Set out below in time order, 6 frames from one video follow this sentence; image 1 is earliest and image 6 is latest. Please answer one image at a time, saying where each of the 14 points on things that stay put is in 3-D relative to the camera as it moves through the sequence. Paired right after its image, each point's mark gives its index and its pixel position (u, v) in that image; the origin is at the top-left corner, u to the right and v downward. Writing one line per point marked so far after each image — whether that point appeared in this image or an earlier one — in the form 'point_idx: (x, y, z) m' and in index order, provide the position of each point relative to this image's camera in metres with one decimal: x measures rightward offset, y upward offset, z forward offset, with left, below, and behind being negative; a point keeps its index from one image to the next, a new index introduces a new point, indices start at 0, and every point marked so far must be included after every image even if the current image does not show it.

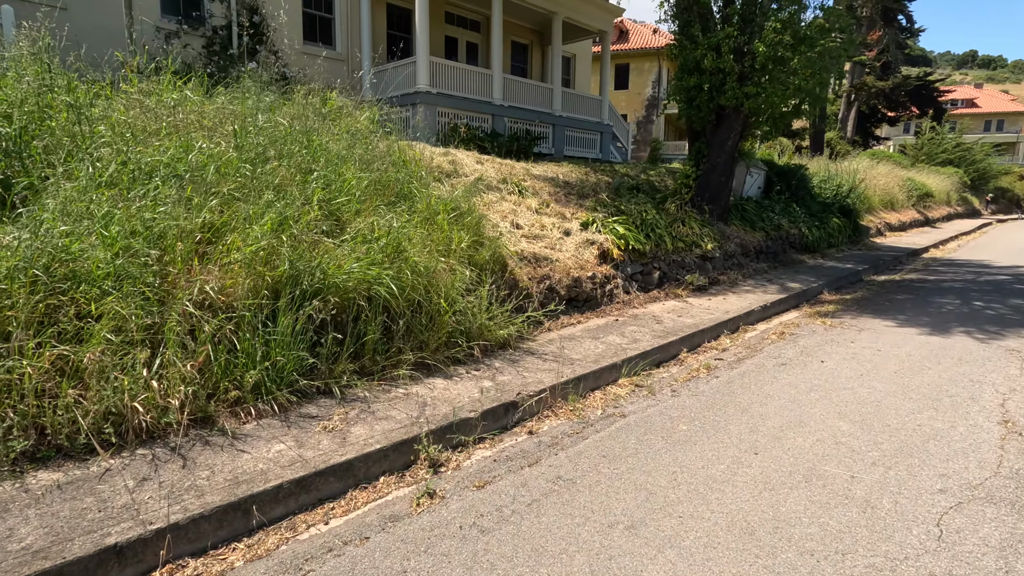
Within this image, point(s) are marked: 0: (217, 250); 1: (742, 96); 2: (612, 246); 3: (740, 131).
0: (-2.1, +0.3, +3.8) m
1: (+3.9, +3.3, +9.1) m
2: (+1.4, +0.6, +7.3) m
3: (+4.2, +2.9, +9.9) m
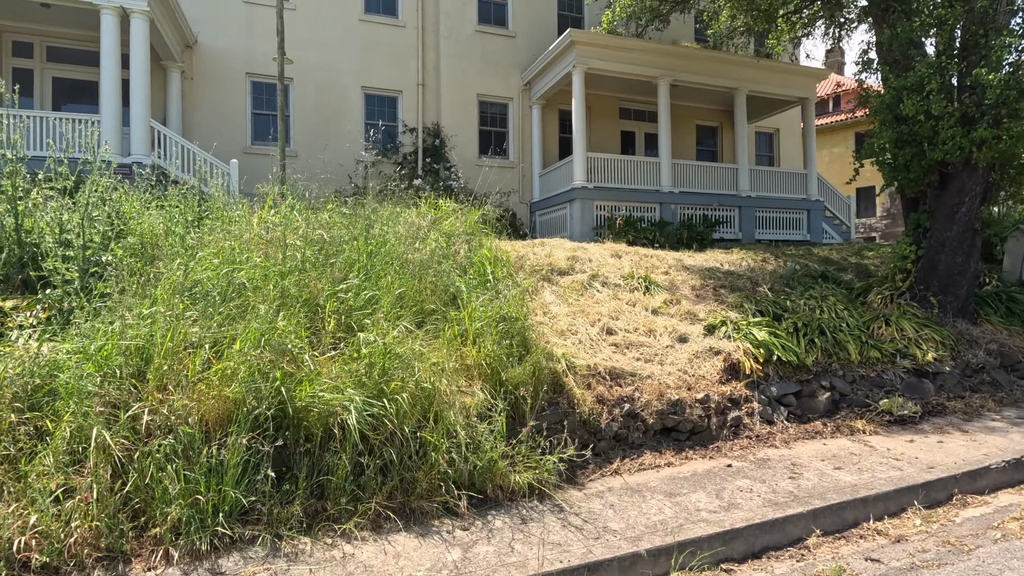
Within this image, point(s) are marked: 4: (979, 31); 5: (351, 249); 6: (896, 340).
0: (-2.2, -0.5, +3.7) m
1: (+5.5, +1.7, +6.4) m
2: (+2.4, -0.7, +5.5) m
3: (+6.1, +1.2, +7.0) m
4: (+5.7, +3.2, +6.6) m
5: (-1.6, +0.4, +5.4) m
6: (+4.6, -0.6, +6.4) m
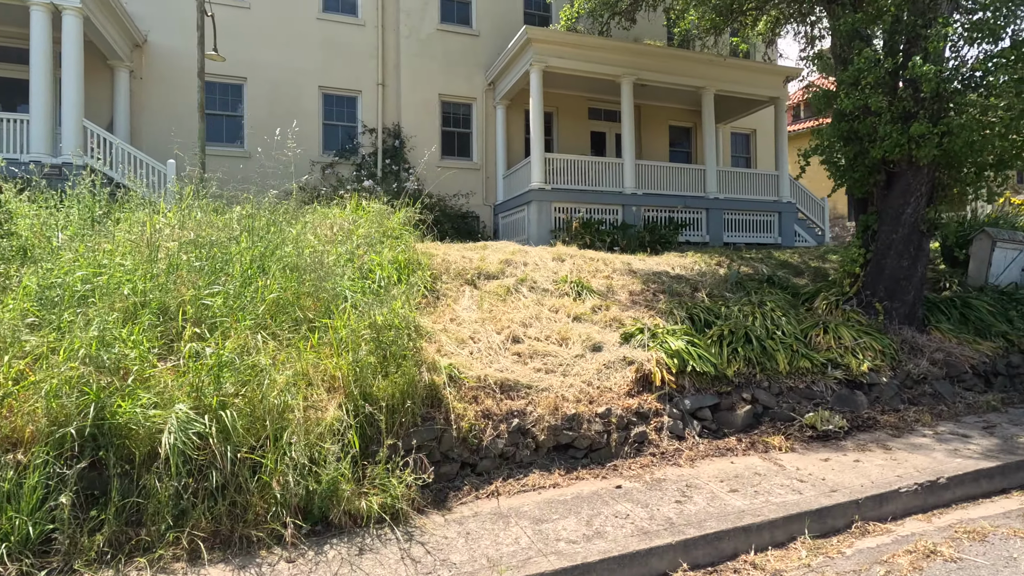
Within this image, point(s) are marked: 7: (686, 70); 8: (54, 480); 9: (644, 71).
0: (-3.2, -0.6, +3.4) m
1: (+4.5, +1.7, +6.0) m
2: (+1.4, -0.8, +5.1) m
3: (+5.1, +1.2, +6.6) m
4: (+4.7, +3.1, +6.2) m
5: (-2.6, +0.3, +5.1) m
6: (+3.6, -0.7, +6.0) m
7: (+4.1, +5.1, +12.5) m
8: (-2.7, -1.1, +3.1) m
9: (+3.0, +4.9, +12.2) m
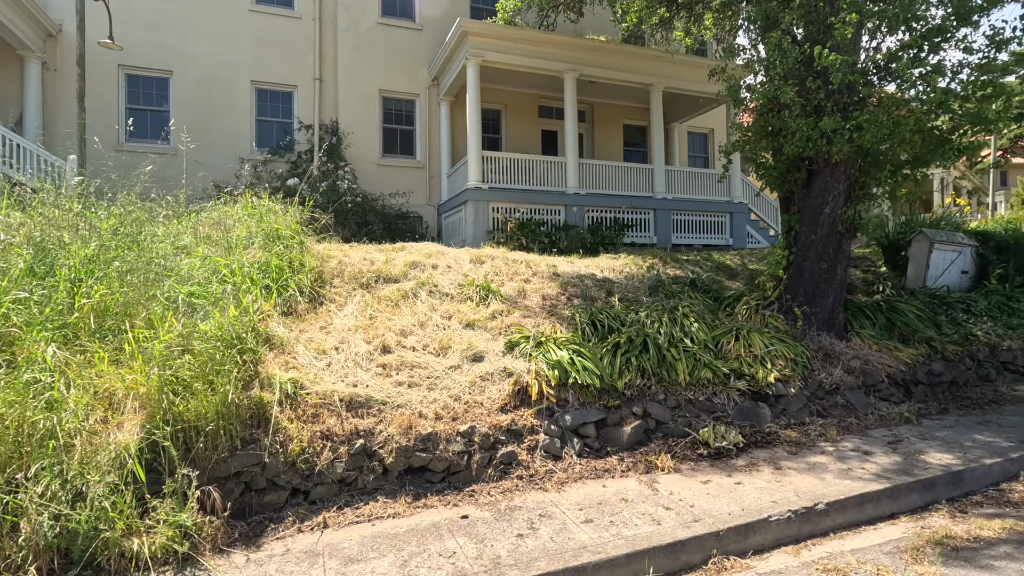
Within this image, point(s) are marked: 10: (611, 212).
0: (-4.4, -0.6, +2.9) m
1: (+3.3, +1.6, +5.7) m
2: (+0.2, -0.8, +4.7) m
3: (+3.9, +1.1, +6.3) m
4: (+3.5, +3.0, +5.9) m
5: (-3.8, +0.3, +4.6) m
6: (+2.4, -0.7, +5.6) m
7: (+2.7, +5.0, +12.2) m
8: (-3.8, -1.2, +2.6) m
9: (+1.7, +4.9, +11.8) m
10: (+2.2, +1.7, +12.1) m
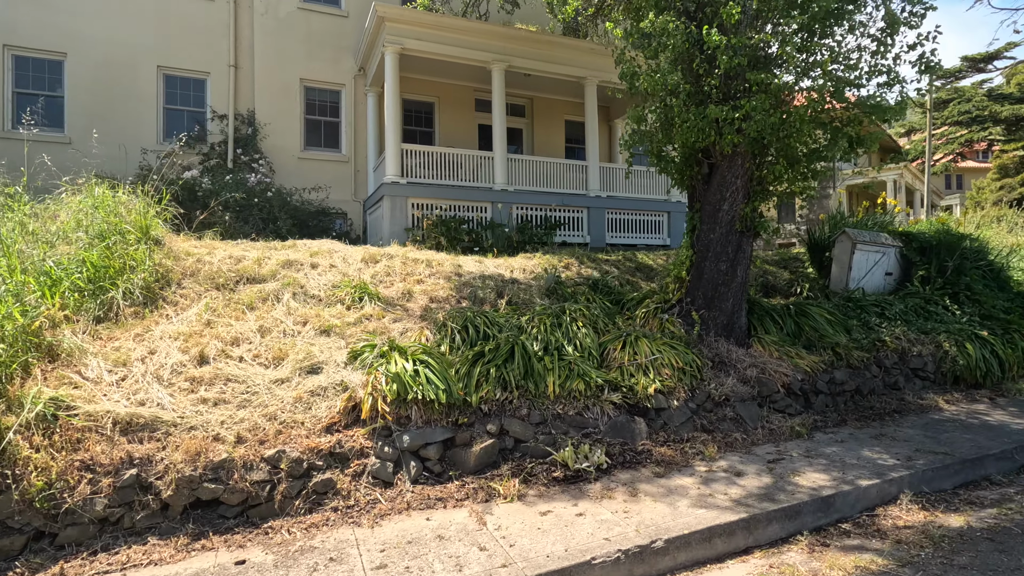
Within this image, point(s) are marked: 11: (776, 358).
0: (-5.6, -0.6, +2.2) m
1: (+2.0, +1.6, +5.3) m
2: (-1.1, -0.8, +4.1) m
3: (+2.6, +1.1, +5.8) m
4: (+2.2, +3.0, +5.4) m
5: (-5.1, +0.3, +3.9) m
6: (+1.1, -0.8, +5.2) m
7: (+1.2, +5.0, +11.7) m
8: (-5.0, -1.2, +1.9) m
9: (+0.1, +4.9, +11.3) m
10: (+0.6, +1.7, +11.6) m
11: (+2.8, -0.8, +5.7) m
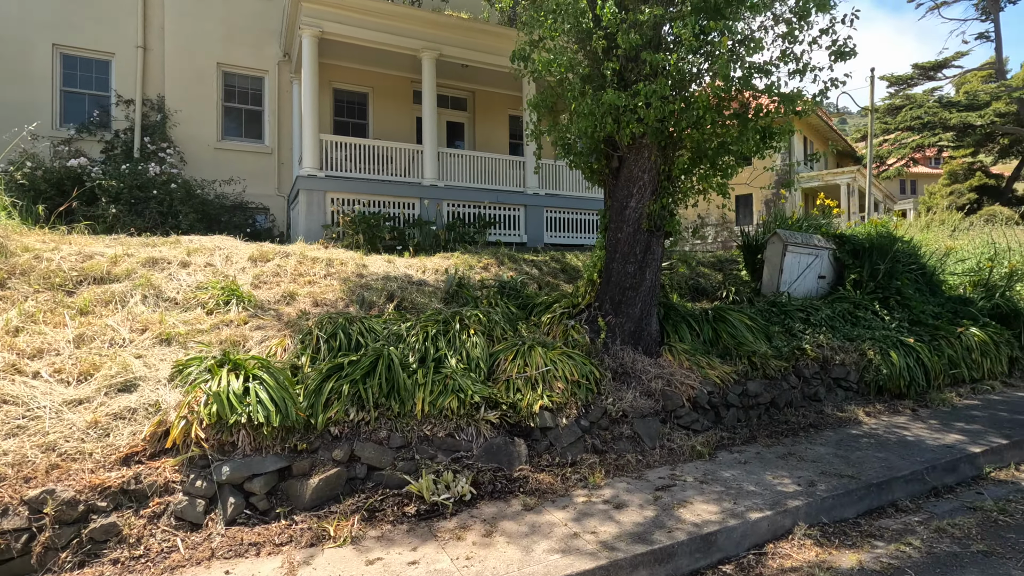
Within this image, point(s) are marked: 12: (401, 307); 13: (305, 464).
0: (-6.5, -0.6, +1.3) m
1: (+0.9, +1.6, +4.8) m
2: (-2.1, -0.8, +3.5) m
3: (+1.5, +1.0, +5.4) m
4: (+1.1, +3.0, +4.9) m
5: (-6.1, +0.3, +3.0) m
6: (0.0, -0.8, +4.6) m
7: (-0.2, +5.0, +11.1) m
8: (-5.9, -1.2, +1.1) m
9: (-1.2, +4.8, +10.7) m
10: (-0.7, +1.7, +11.0) m
11: (+1.7, -0.8, +5.3) m
12: (-1.2, -0.2, +5.6) m
13: (-1.4, -1.2, +3.6) m
